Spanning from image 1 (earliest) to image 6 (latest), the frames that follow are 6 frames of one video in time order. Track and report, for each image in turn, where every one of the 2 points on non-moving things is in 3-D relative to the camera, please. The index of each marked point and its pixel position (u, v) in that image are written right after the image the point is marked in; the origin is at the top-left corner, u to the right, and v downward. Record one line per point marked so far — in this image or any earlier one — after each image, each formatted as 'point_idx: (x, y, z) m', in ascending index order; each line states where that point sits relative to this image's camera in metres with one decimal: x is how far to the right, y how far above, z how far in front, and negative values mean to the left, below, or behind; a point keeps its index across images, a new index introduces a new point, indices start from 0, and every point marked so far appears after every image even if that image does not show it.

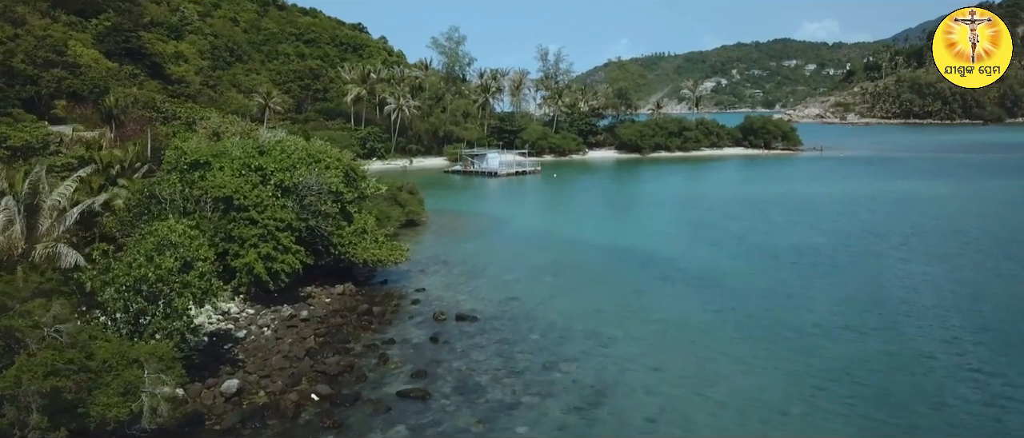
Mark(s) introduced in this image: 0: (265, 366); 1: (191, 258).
0: (-6.1, -3.6, +19.1) m
1: (-7.2, -0.9, +17.4) m
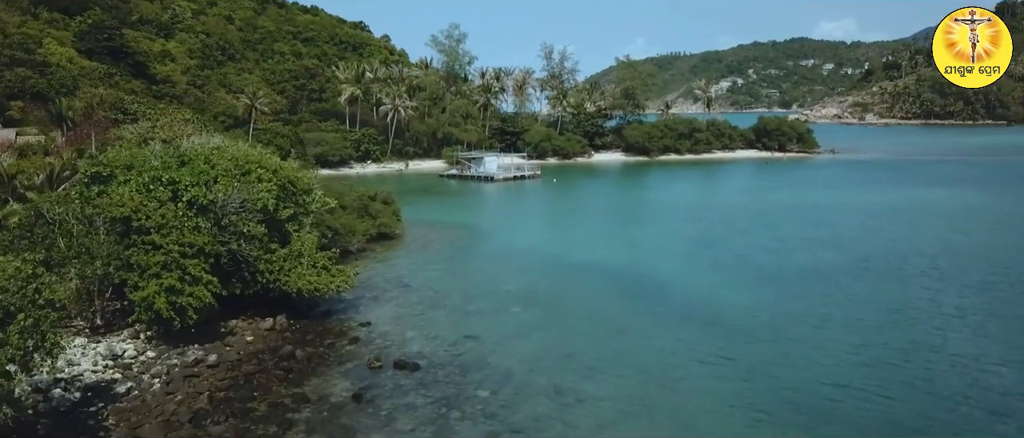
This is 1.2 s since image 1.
0: (-7.4, -4.3, +15.2) m
1: (-8.6, -1.5, +13.5) m
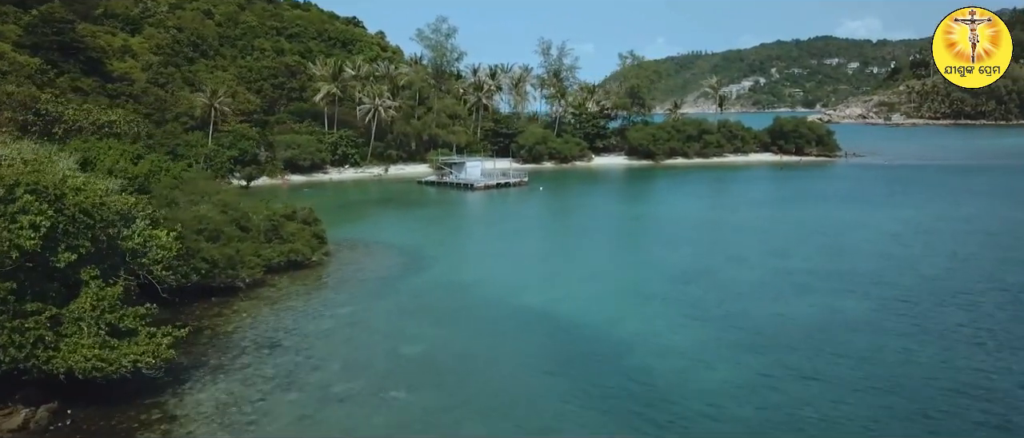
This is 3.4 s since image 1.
0: (-10.4, -5.3, +8.2) m
1: (-11.6, -2.5, +6.6) m
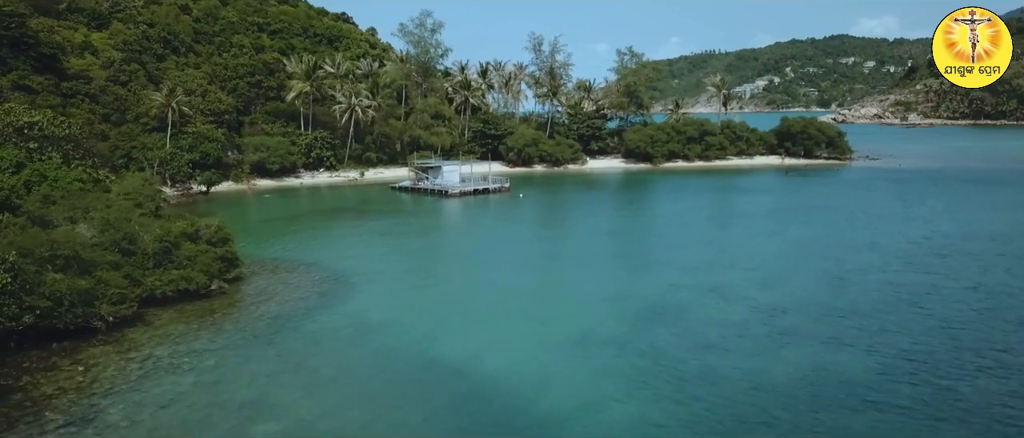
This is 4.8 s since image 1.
0: (-13.1, -6.0, +3.2) m
1: (-14.3, -3.3, +1.6) m
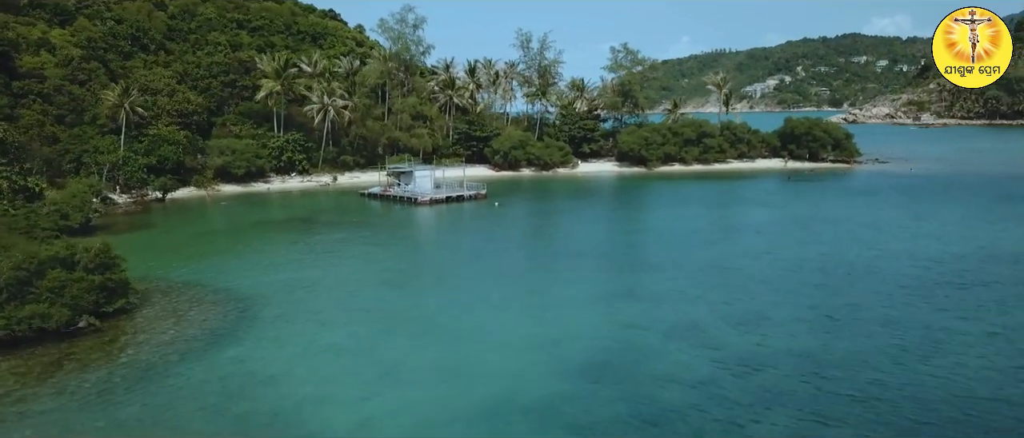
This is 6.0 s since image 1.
0: (-15.6, -6.7, -1.1) m
1: (-16.8, -4.0, -2.7) m
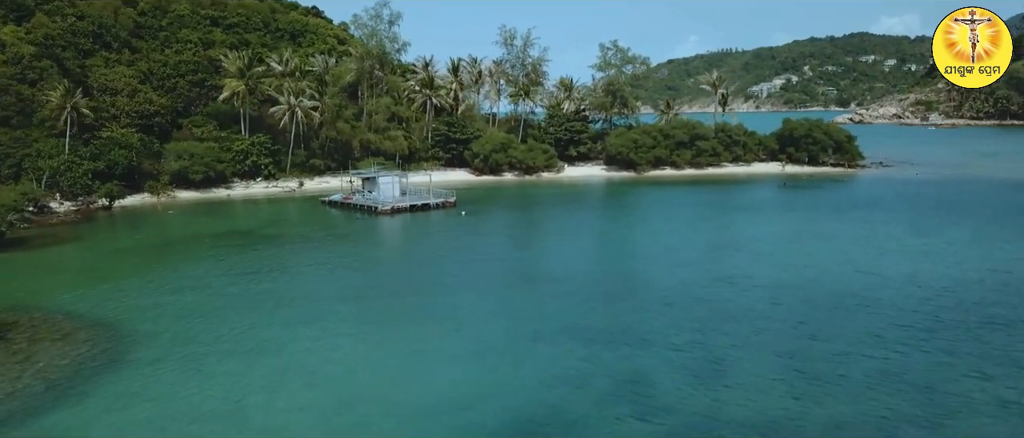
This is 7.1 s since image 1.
0: (-18.1, -7.4, -5.2) m
1: (-19.3, -4.7, -6.8) m
